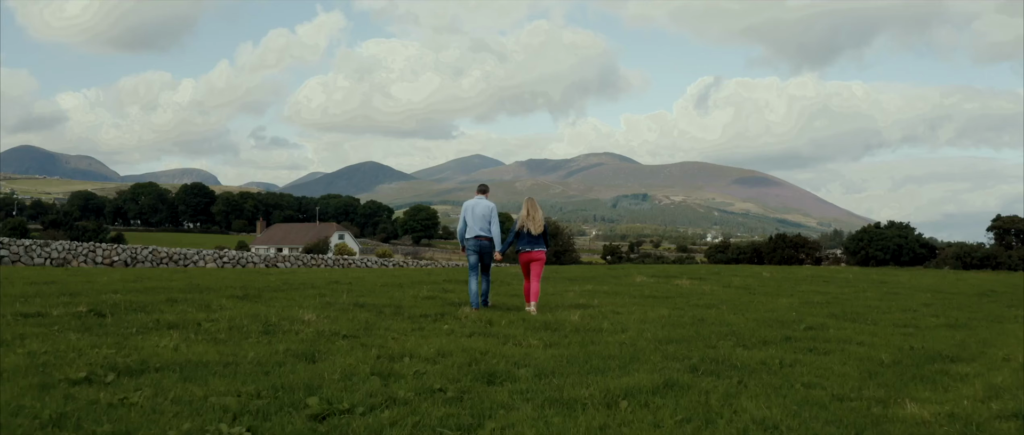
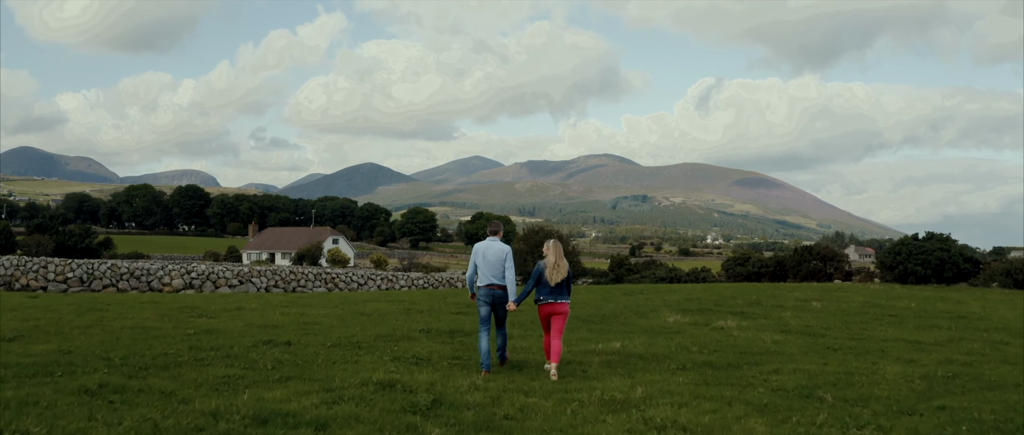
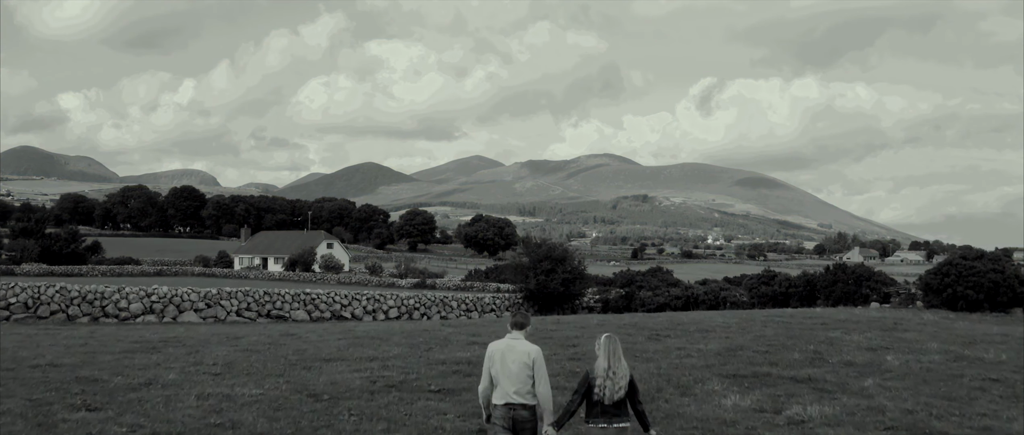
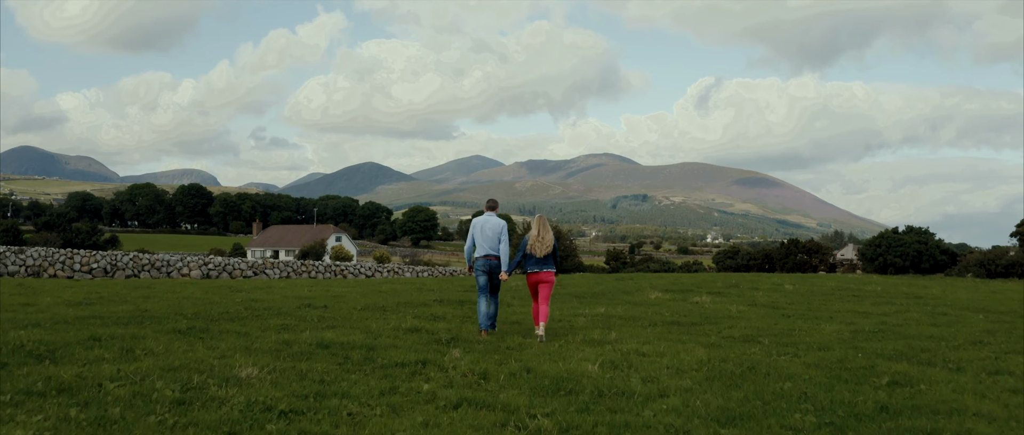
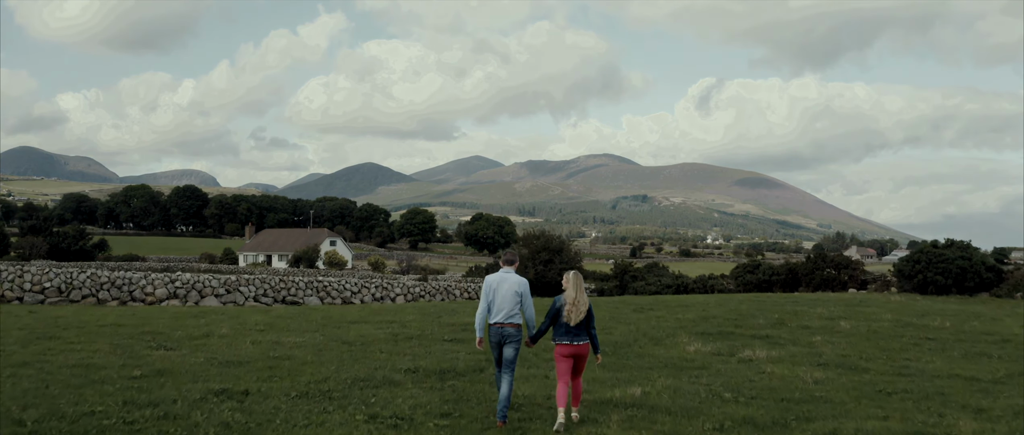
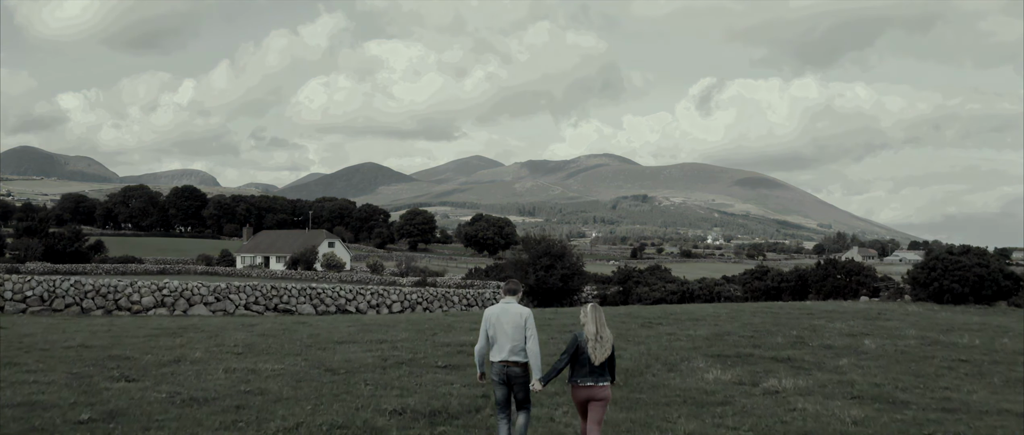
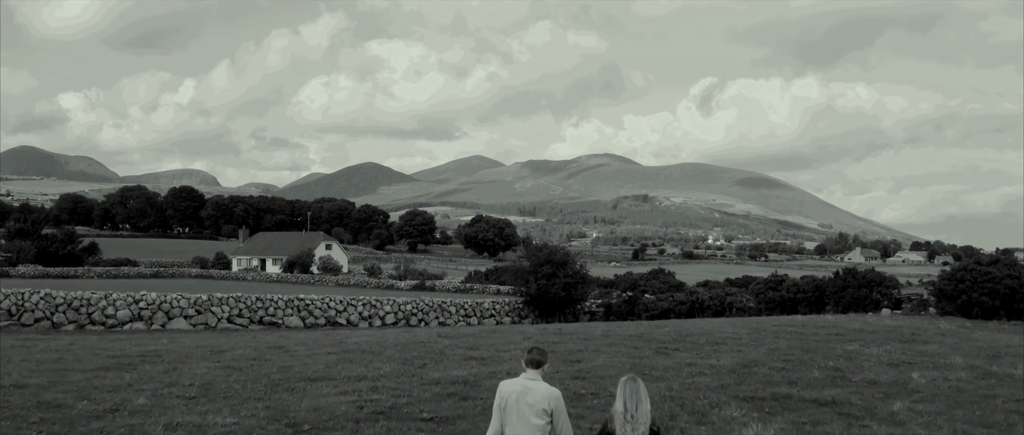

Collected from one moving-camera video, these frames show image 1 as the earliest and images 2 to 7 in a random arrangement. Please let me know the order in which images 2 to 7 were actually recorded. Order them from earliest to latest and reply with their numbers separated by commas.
4, 2, 5, 6, 3, 7
